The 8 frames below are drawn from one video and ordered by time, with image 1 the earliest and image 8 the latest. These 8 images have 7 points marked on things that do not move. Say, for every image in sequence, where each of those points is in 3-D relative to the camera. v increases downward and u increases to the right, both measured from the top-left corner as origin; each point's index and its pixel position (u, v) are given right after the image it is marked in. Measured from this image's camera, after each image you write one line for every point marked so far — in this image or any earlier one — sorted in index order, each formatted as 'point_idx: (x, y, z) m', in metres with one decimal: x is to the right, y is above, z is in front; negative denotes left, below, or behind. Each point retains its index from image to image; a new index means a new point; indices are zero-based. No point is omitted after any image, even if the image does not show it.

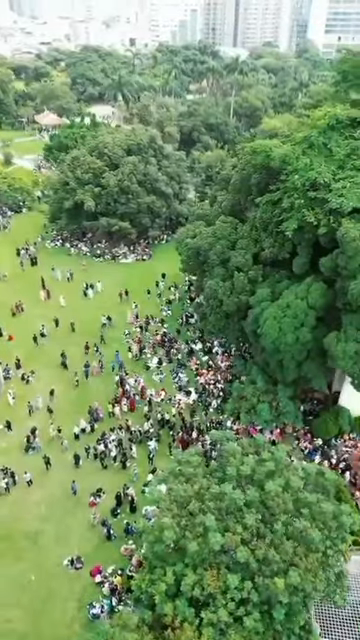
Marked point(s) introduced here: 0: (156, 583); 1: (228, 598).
0: (-0.7, -8.5, +14.5) m
1: (+1.5, -8.6, +14.0) m
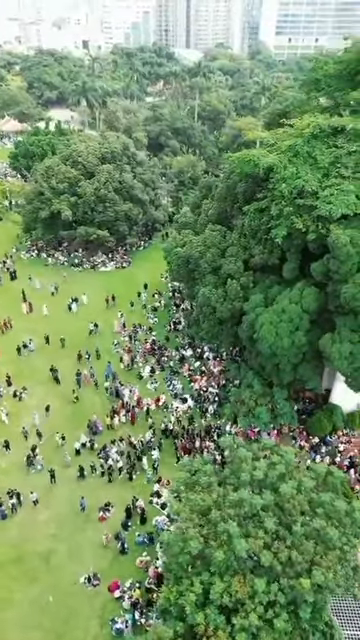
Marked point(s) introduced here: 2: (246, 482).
0: (+0.2, -8.9, +14.7) m
1: (+2.4, -8.9, +14.4) m
2: (+2.5, -6.0, +16.9) m
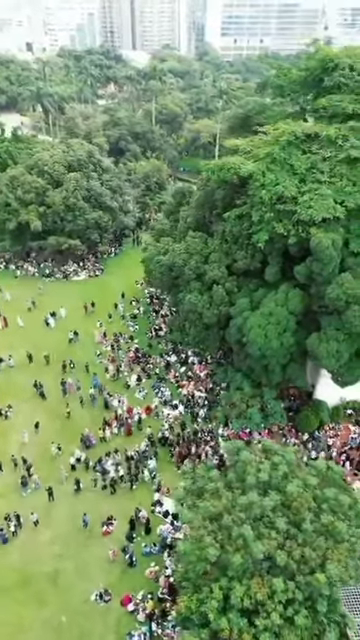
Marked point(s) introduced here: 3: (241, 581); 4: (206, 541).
0: (+0.9, -9.3, +15.0) m
1: (+3.1, -9.2, +14.8) m
2: (+2.8, -6.3, +17.3) m
3: (+2.0, -8.7, +15.1) m
4: (+0.9, -7.7, +15.7) m
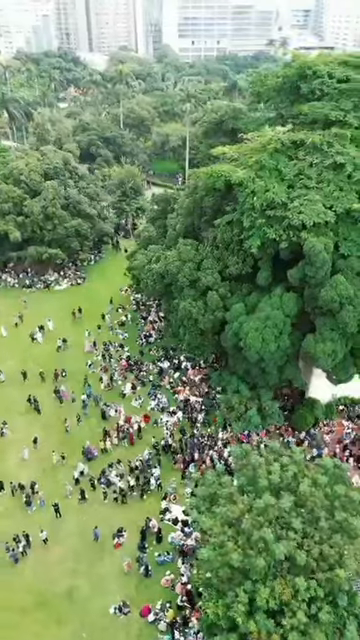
0: (+1.8, -9.6, +15.2) m
1: (+4.0, -9.4, +15.2) m
2: (+3.4, -6.5, +17.7) m
3: (+2.9, -9.0, +15.5) m
4: (+1.7, -8.0, +16.0) m
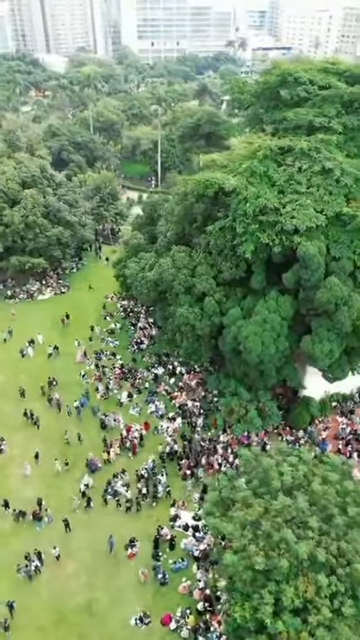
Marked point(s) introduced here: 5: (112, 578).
0: (+2.7, -9.9, +15.6) m
1: (+5.0, -9.5, +15.7) m
2: (+4.0, -6.7, +18.1) m
3: (+3.8, -9.2, +15.9) m
4: (+2.5, -8.3, +16.3) m
5: (-3.0, -11.4, +20.0) m
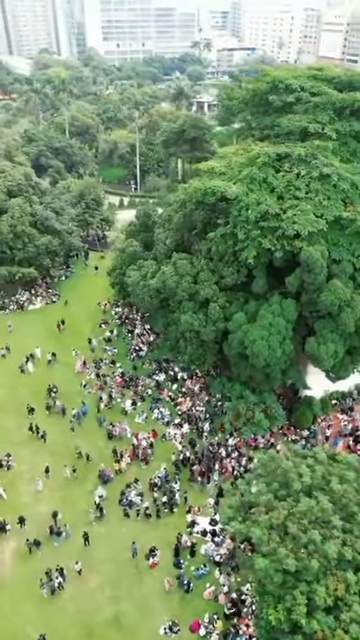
0: (+4.0, -10.1, +15.9) m
1: (+6.2, -9.7, +16.2) m
2: (+5.0, -6.9, +18.5) m
3: (+5.0, -9.4, +16.3) m
4: (+3.6, -8.5, +16.6) m
5: (-2.0, -11.8, +20.0) m
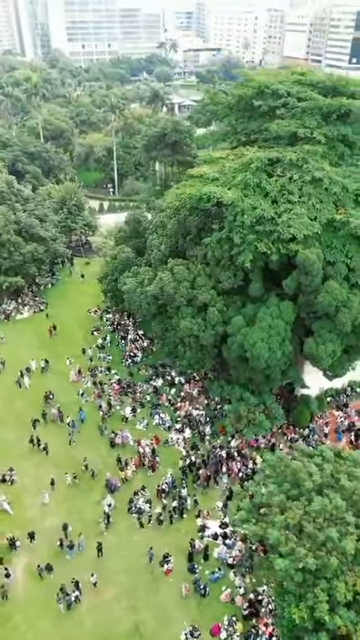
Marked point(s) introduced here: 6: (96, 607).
0: (+4.9, -10.3, +16.3) m
1: (+7.0, -9.8, +16.7) m
2: (+5.6, -7.0, +18.9) m
3: (+5.8, -9.5, +16.7) m
4: (+4.4, -8.7, +17.0) m
5: (-1.2, -12.2, +20.1) m
6: (-3.7, -12.4, +19.6) m
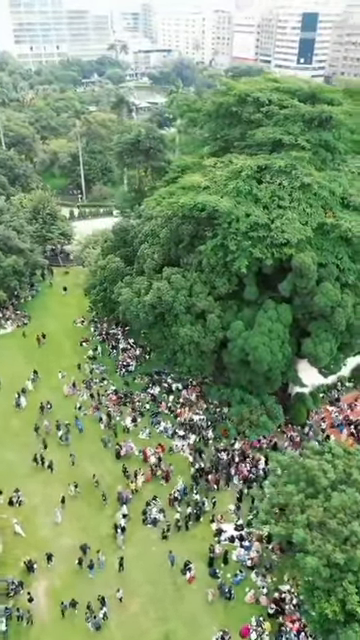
0: (+6.2, -10.4, +16.9) m
1: (+8.2, -9.8, +17.5) m
2: (+6.5, -7.2, +19.7) m
3: (+7.0, -9.6, +17.4) m
4: (+5.6, -8.9, +17.6) m
5: (-0.1, -12.7, +20.2) m
6: (-2.5, -13.0, +19.6) m
